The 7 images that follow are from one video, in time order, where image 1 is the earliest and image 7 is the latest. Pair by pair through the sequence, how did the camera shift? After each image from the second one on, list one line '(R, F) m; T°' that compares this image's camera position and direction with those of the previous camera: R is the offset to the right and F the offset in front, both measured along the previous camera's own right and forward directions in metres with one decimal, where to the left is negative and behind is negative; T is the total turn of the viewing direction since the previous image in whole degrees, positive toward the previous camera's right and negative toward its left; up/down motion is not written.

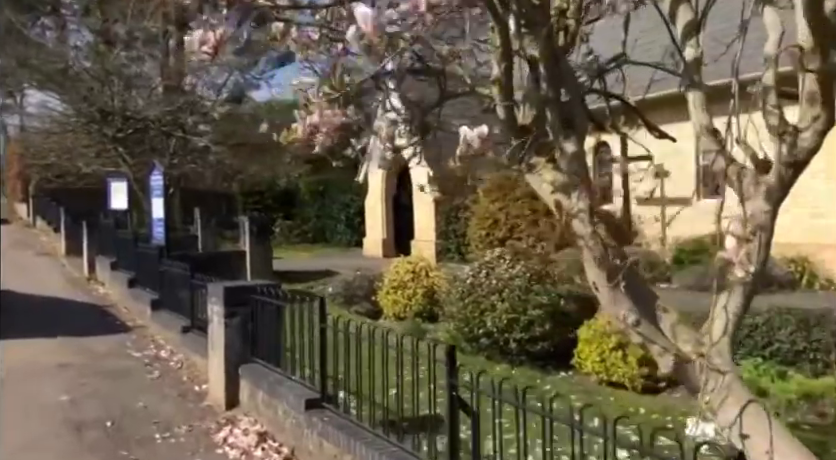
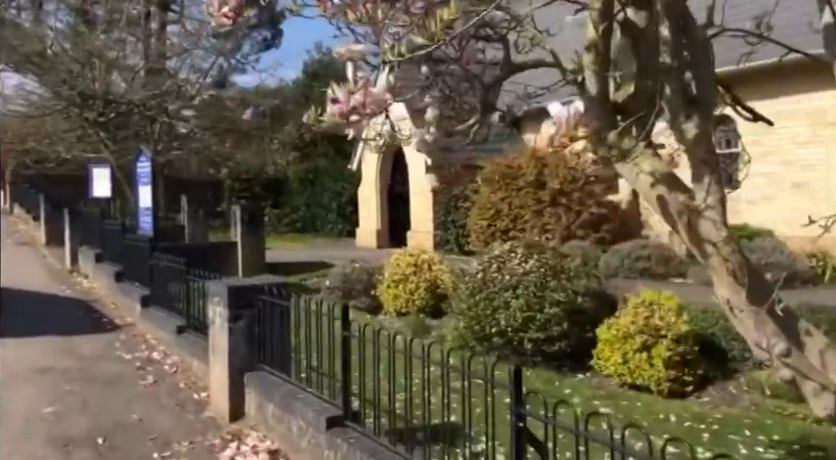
(-0.4, +0.7) m; +1°
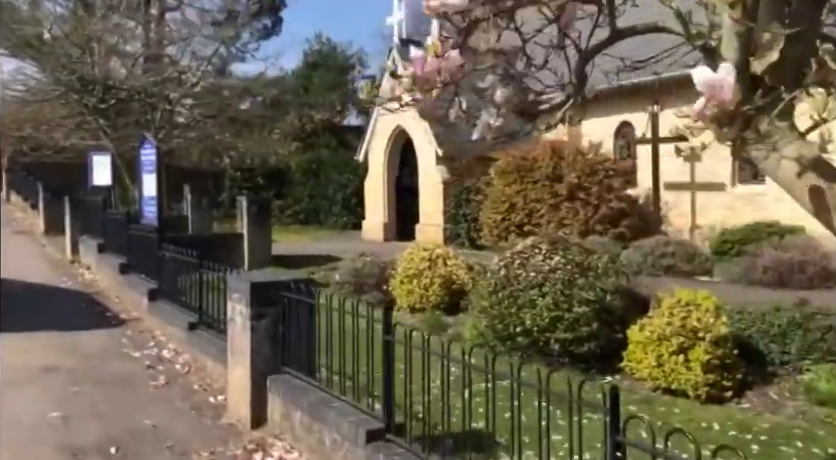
(-0.3, +0.5) m; 0°
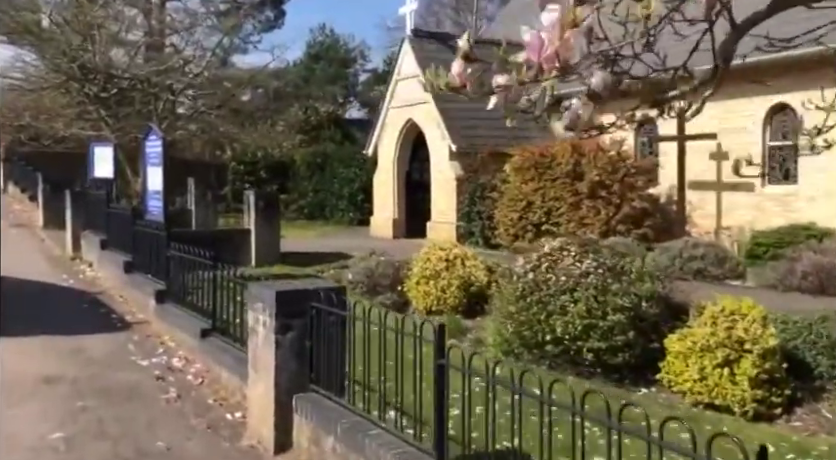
(-0.3, +0.6) m; 0°
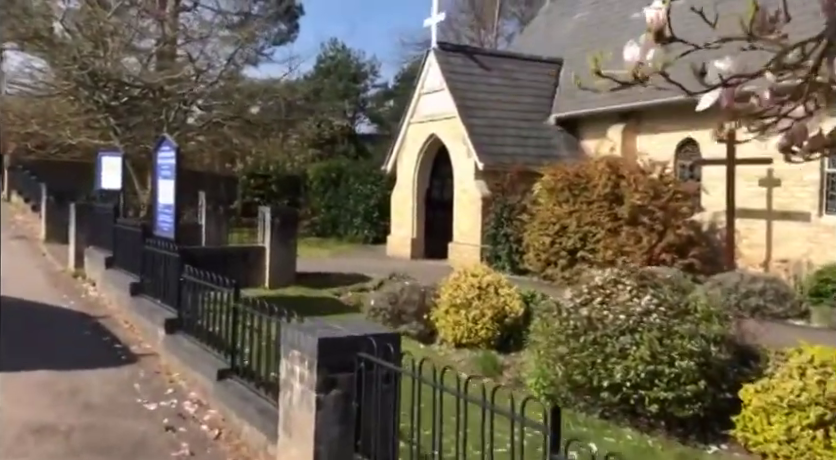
(-0.4, +1.1) m; 0°
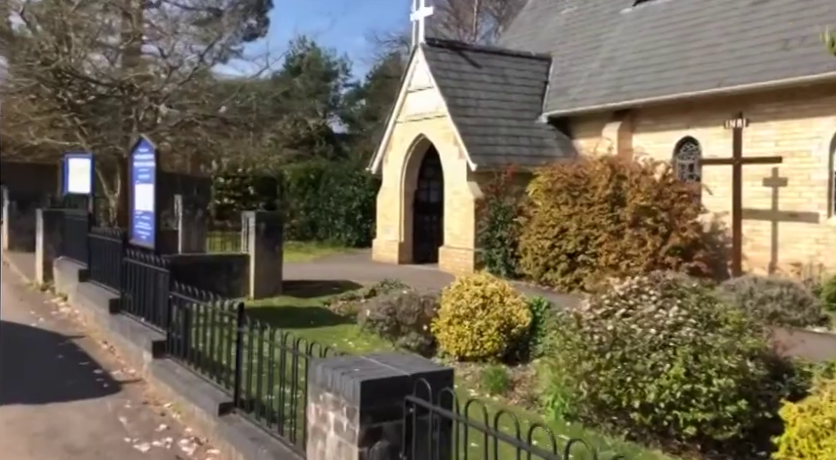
(-0.4, +0.8) m; +2°
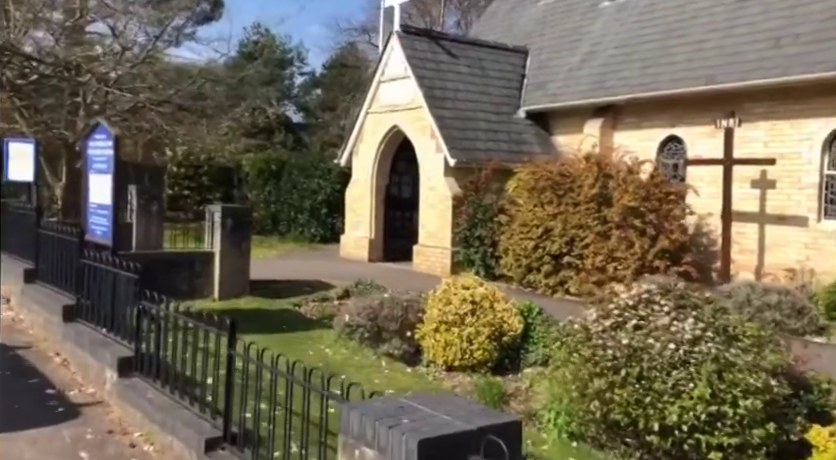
(-0.5, +0.8) m; +4°
